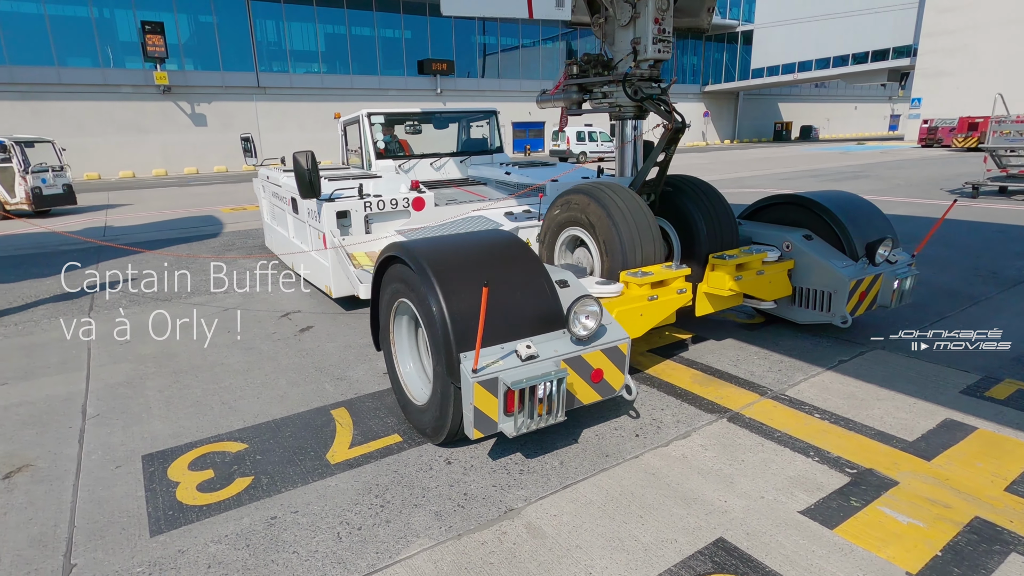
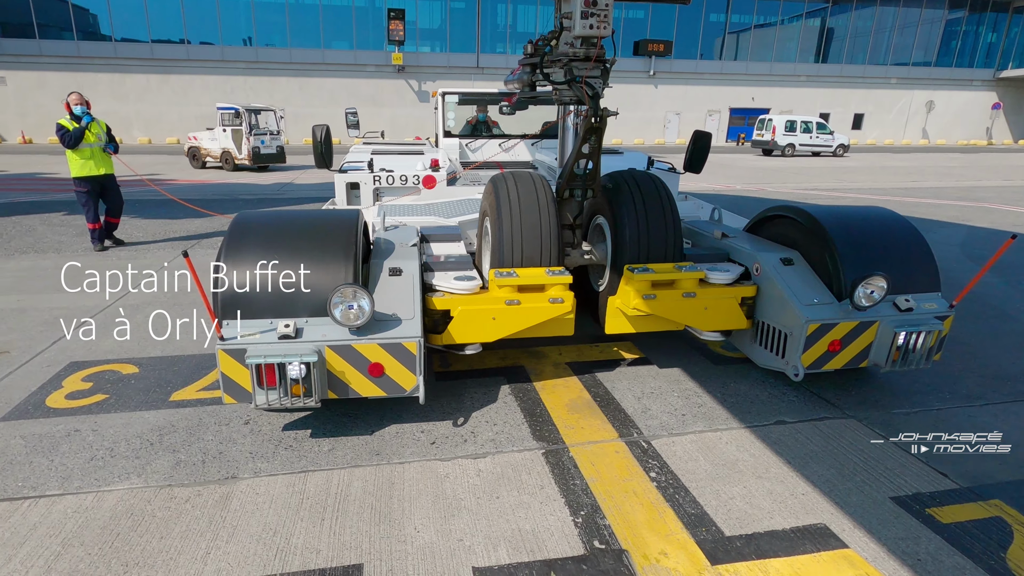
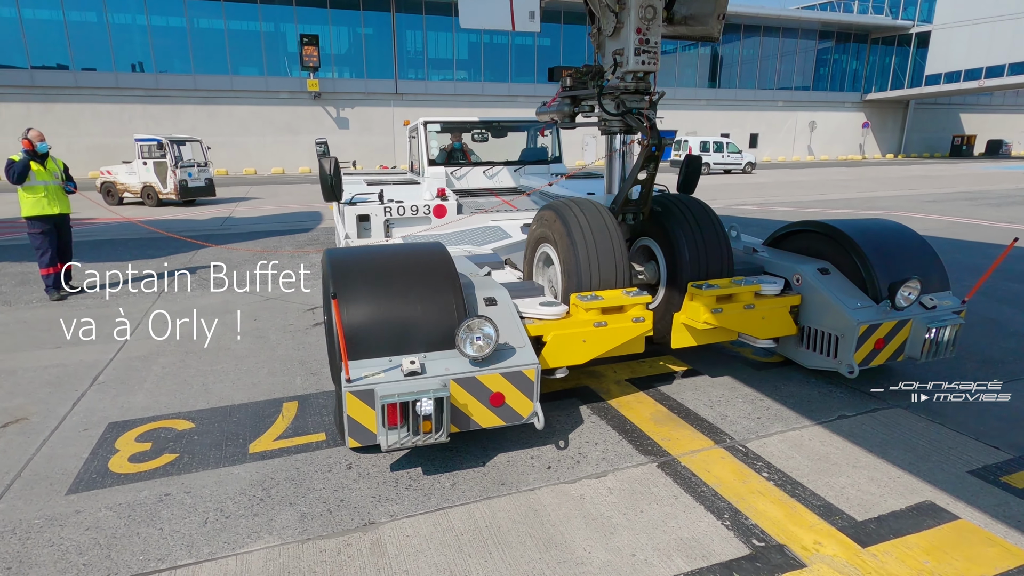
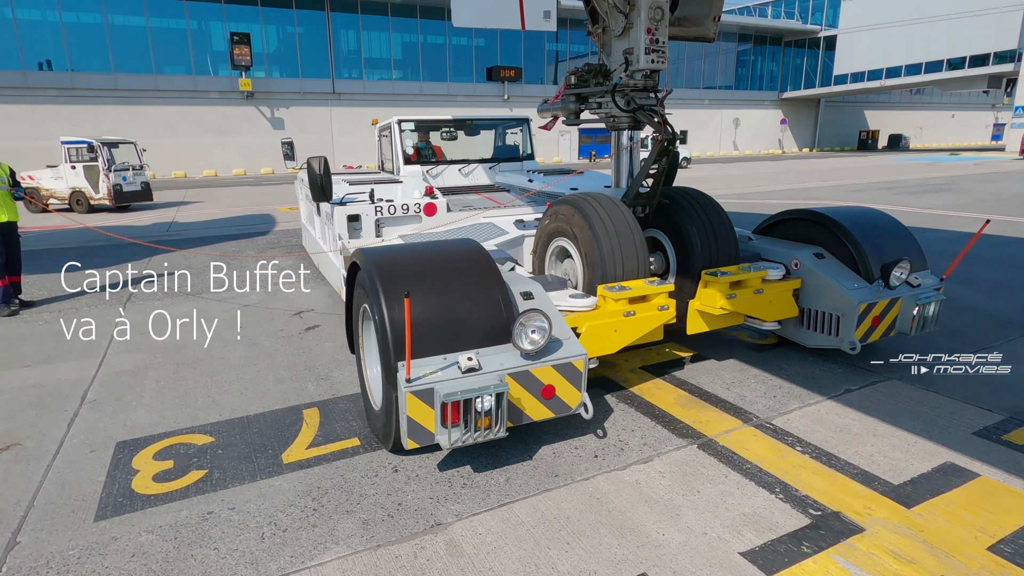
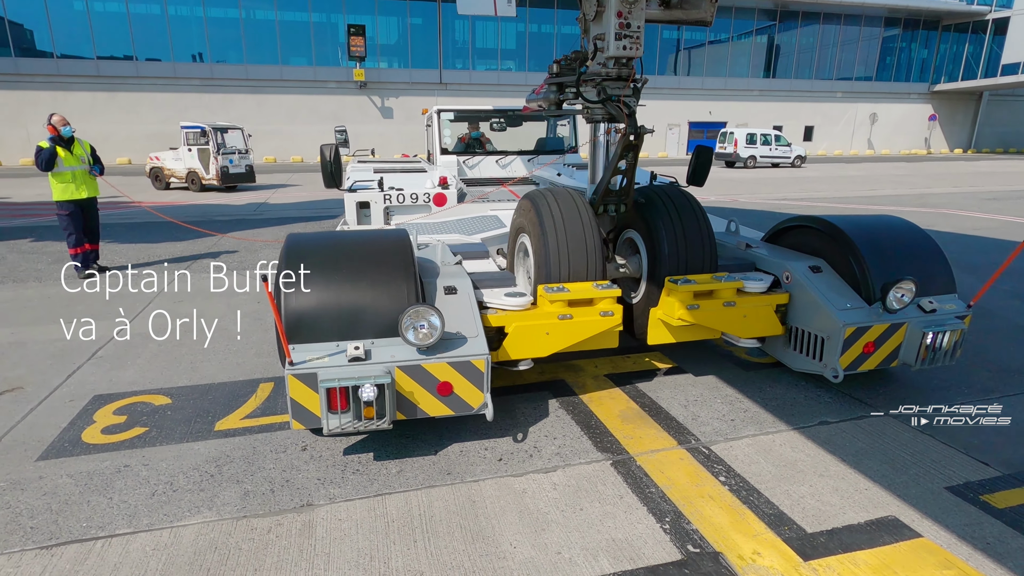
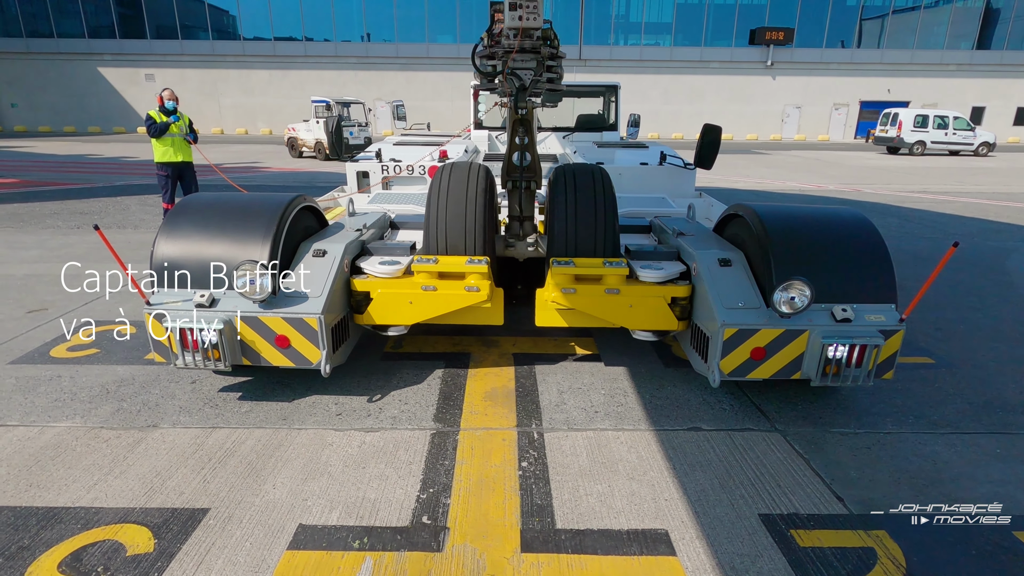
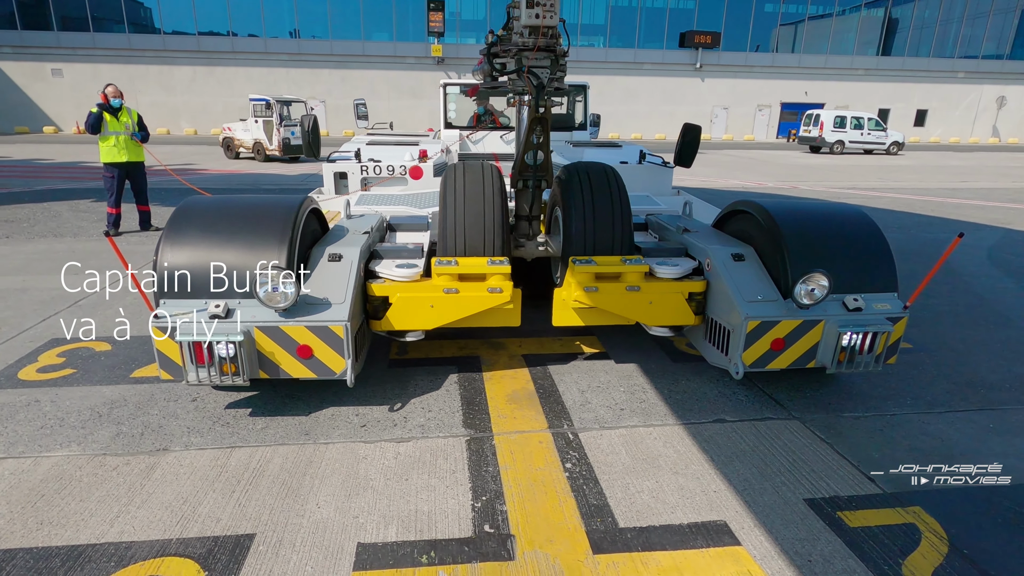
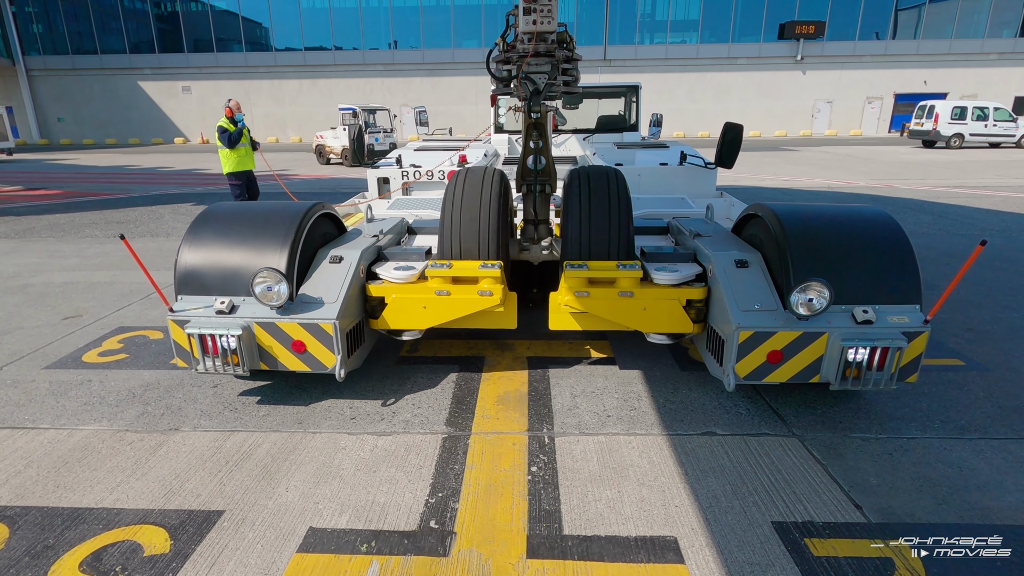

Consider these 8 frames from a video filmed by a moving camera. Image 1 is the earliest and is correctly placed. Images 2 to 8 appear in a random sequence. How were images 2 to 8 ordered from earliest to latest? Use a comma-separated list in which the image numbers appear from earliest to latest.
4, 3, 5, 2, 7, 6, 8
